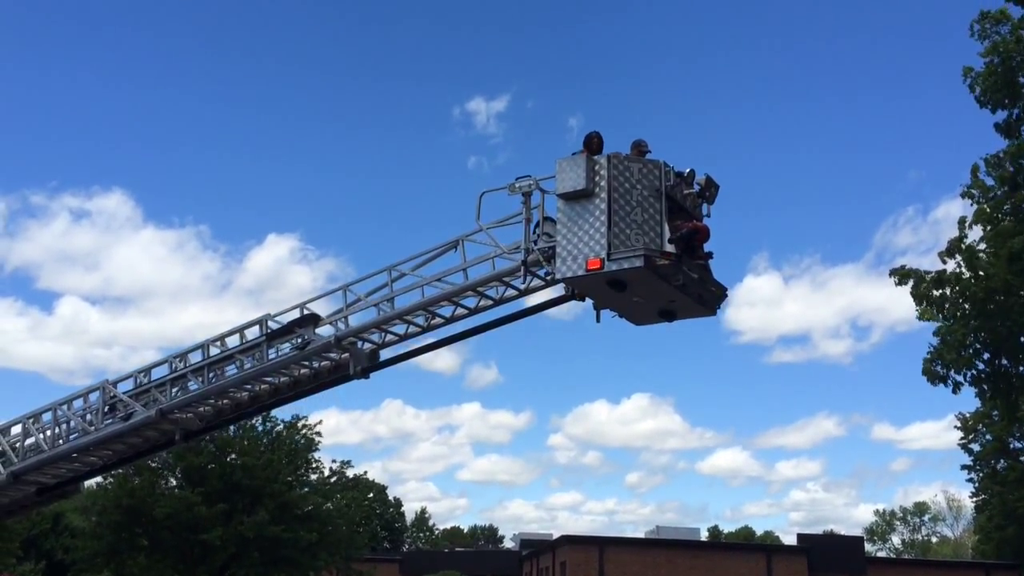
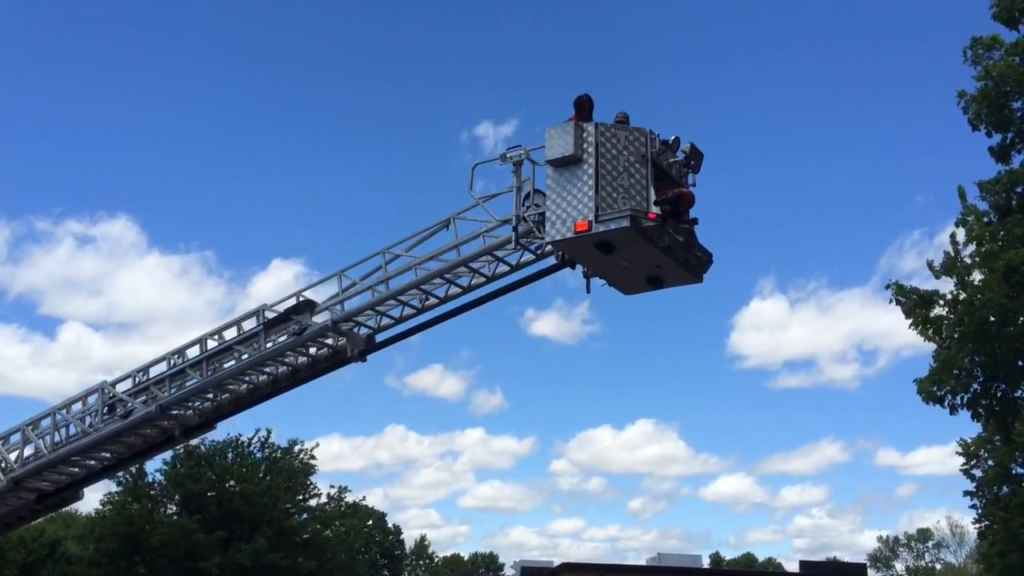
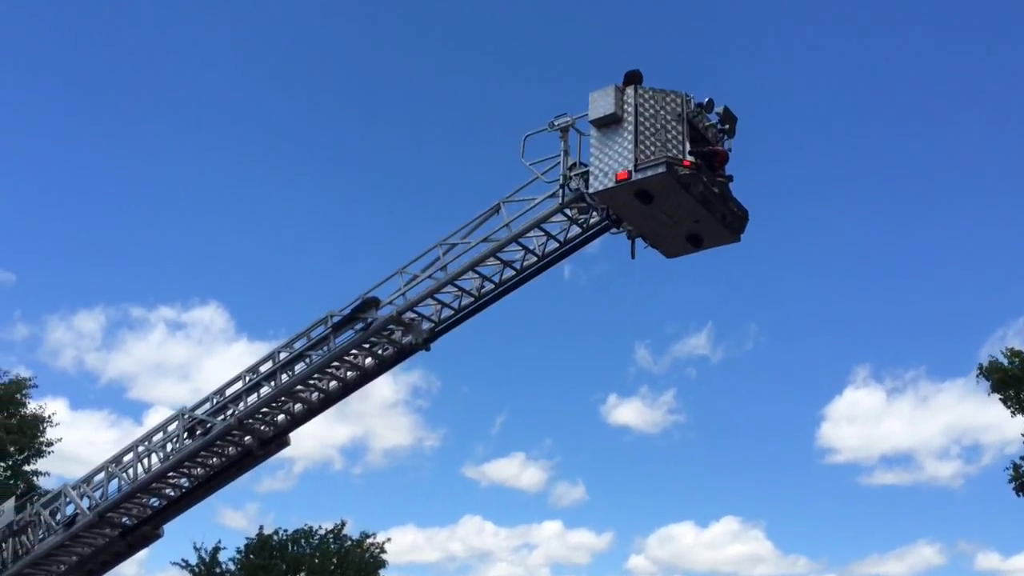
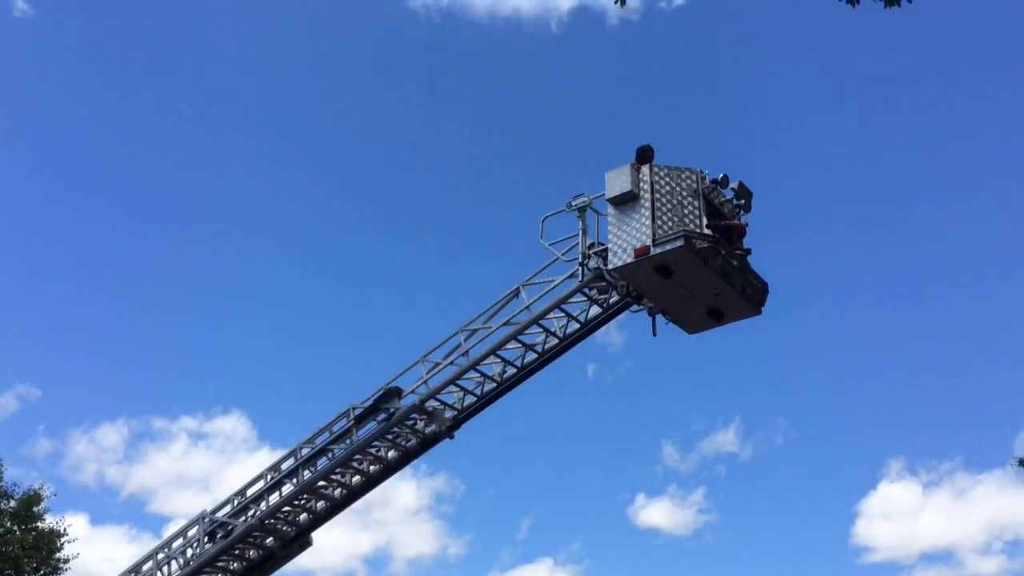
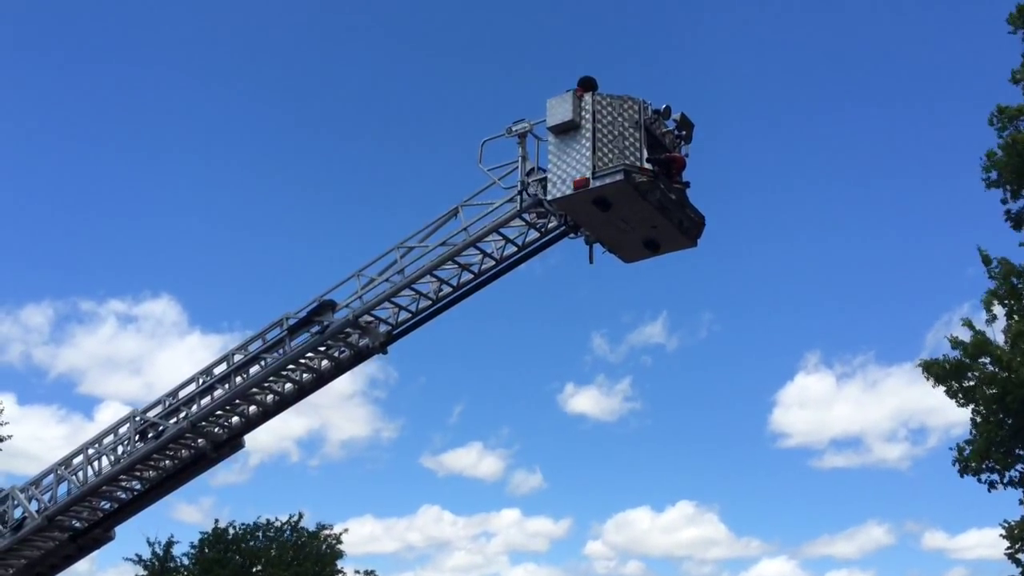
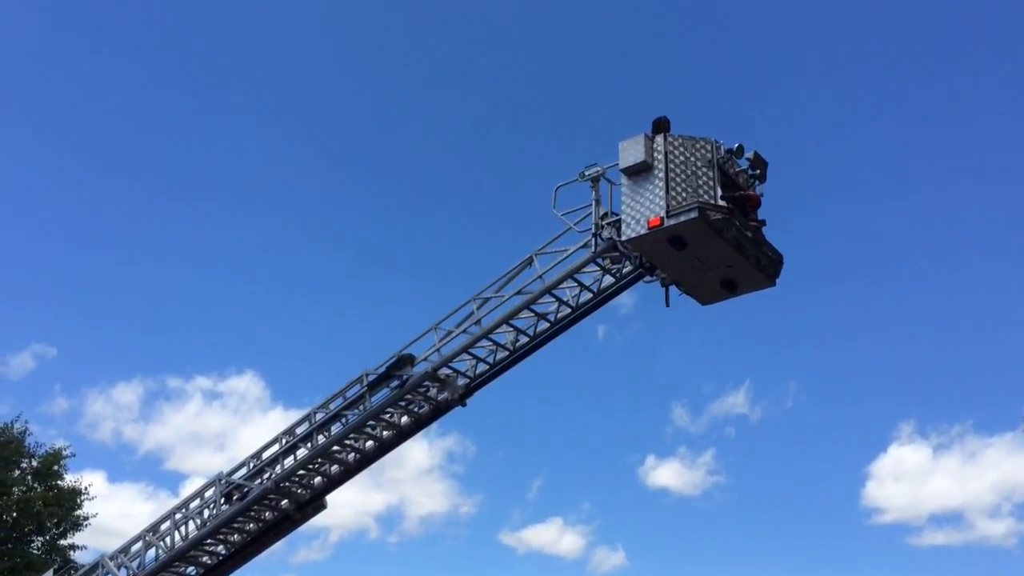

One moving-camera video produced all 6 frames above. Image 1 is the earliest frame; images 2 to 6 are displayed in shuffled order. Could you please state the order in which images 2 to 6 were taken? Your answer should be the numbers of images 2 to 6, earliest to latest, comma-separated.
2, 5, 3, 6, 4
